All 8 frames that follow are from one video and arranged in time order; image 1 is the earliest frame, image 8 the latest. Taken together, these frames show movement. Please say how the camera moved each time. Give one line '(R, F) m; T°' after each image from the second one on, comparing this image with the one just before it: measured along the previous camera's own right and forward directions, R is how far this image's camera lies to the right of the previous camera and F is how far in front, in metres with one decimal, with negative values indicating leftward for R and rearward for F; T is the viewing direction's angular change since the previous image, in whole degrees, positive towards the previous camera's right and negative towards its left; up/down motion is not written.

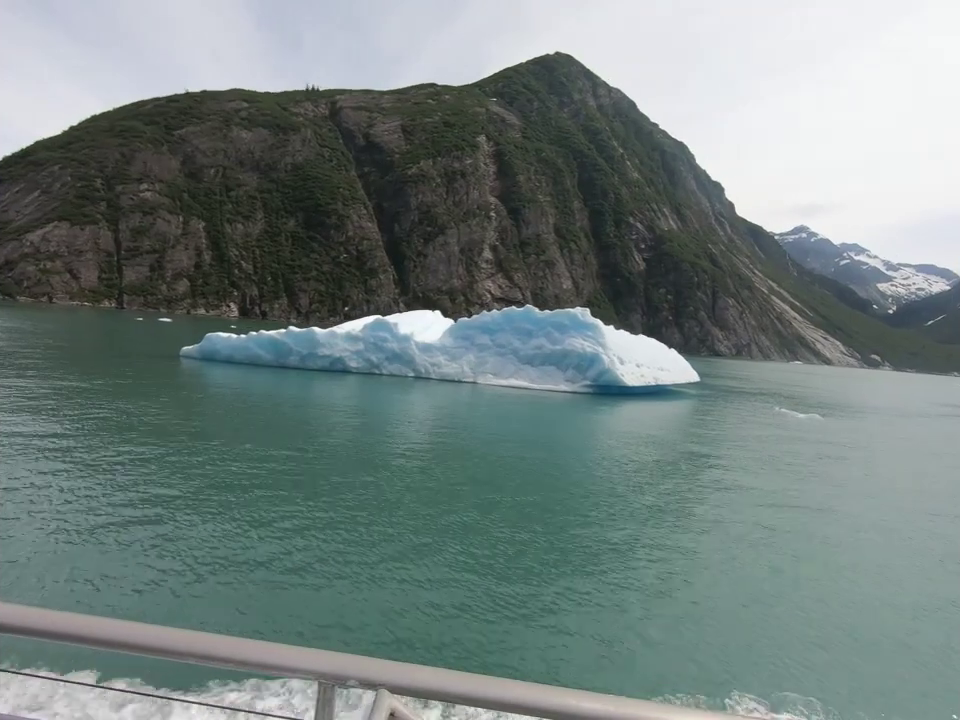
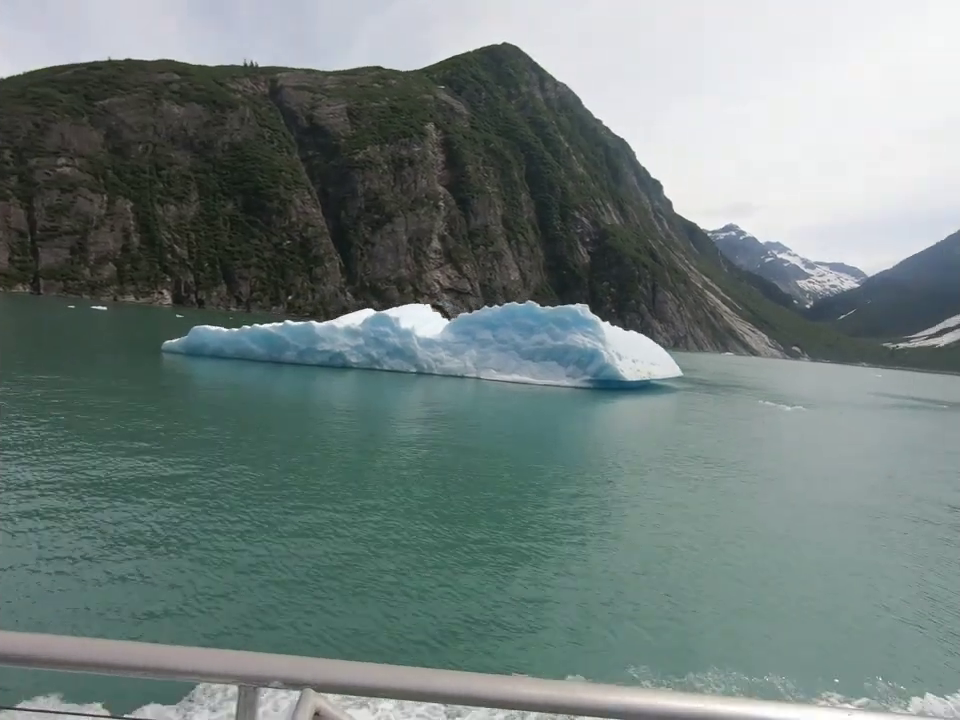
(-1.4, +0.2) m; +6°
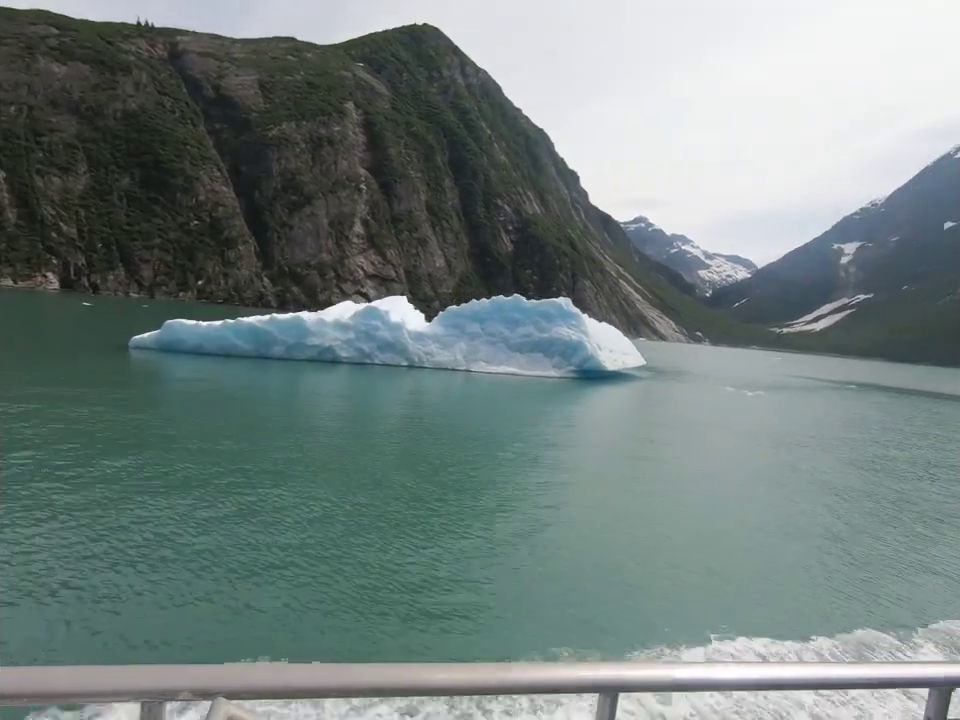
(-1.7, 0.0) m; +9°
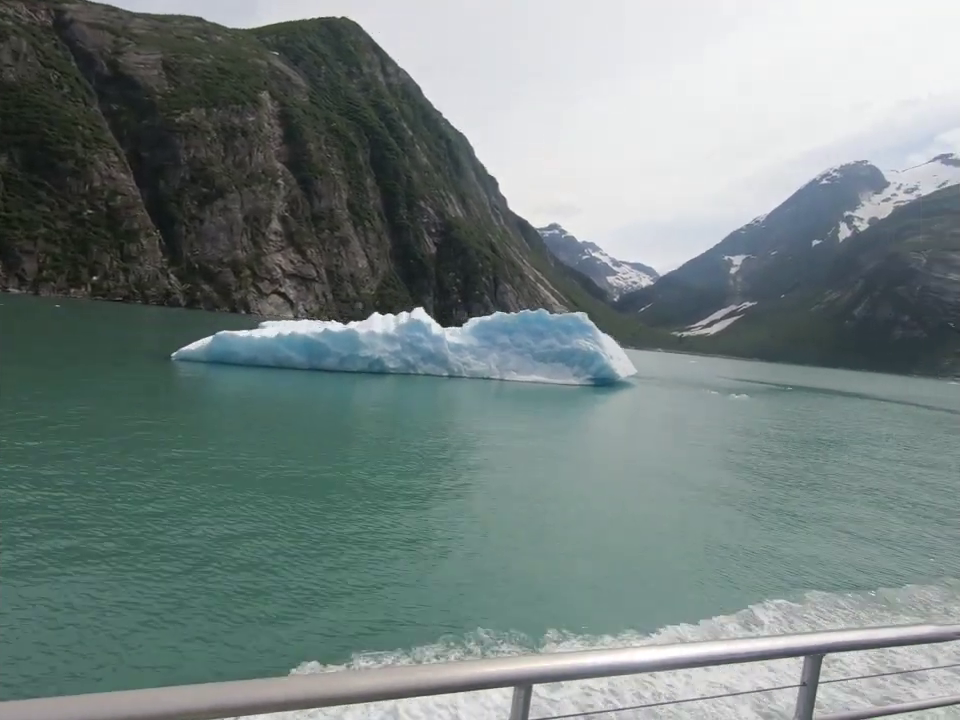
(-3.0, -0.5) m; +9°
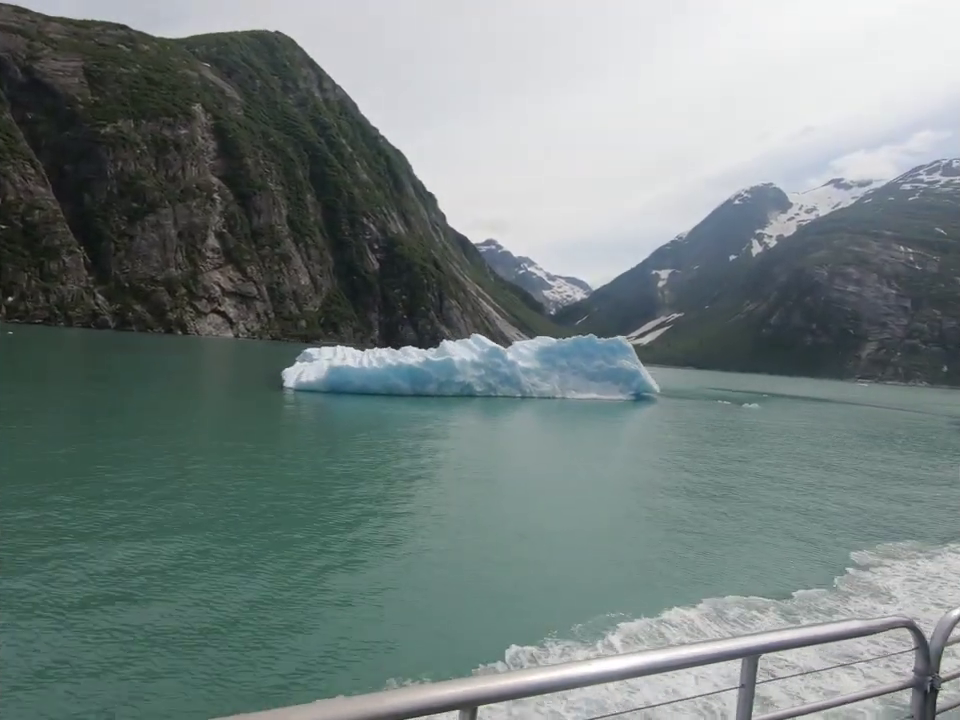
(-3.6, -1.2) m; +7°
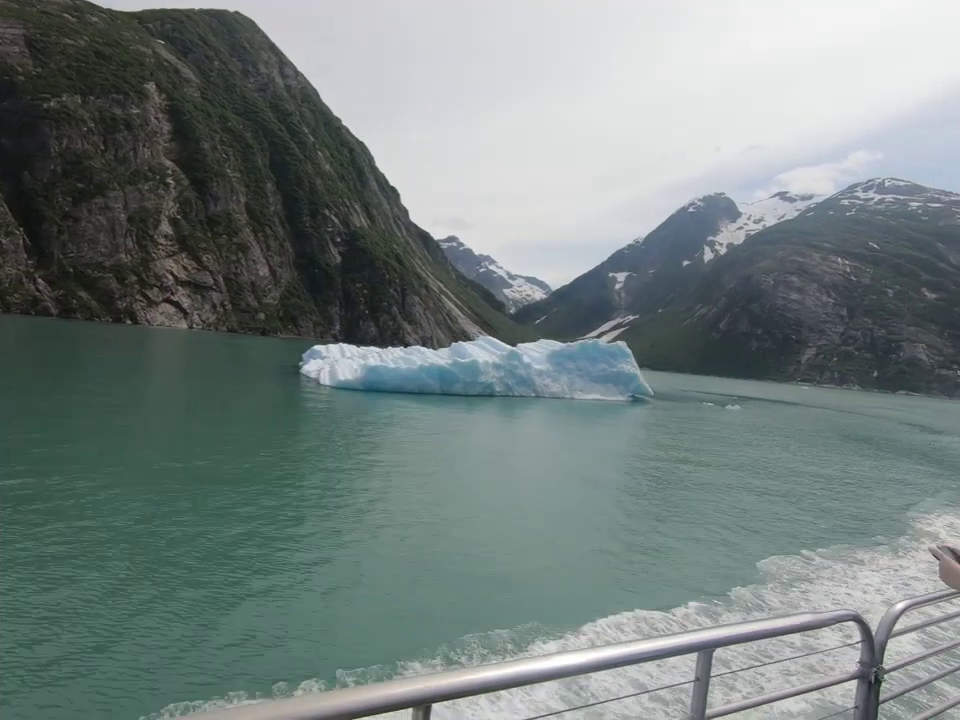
(-1.7, -0.7) m; +5°
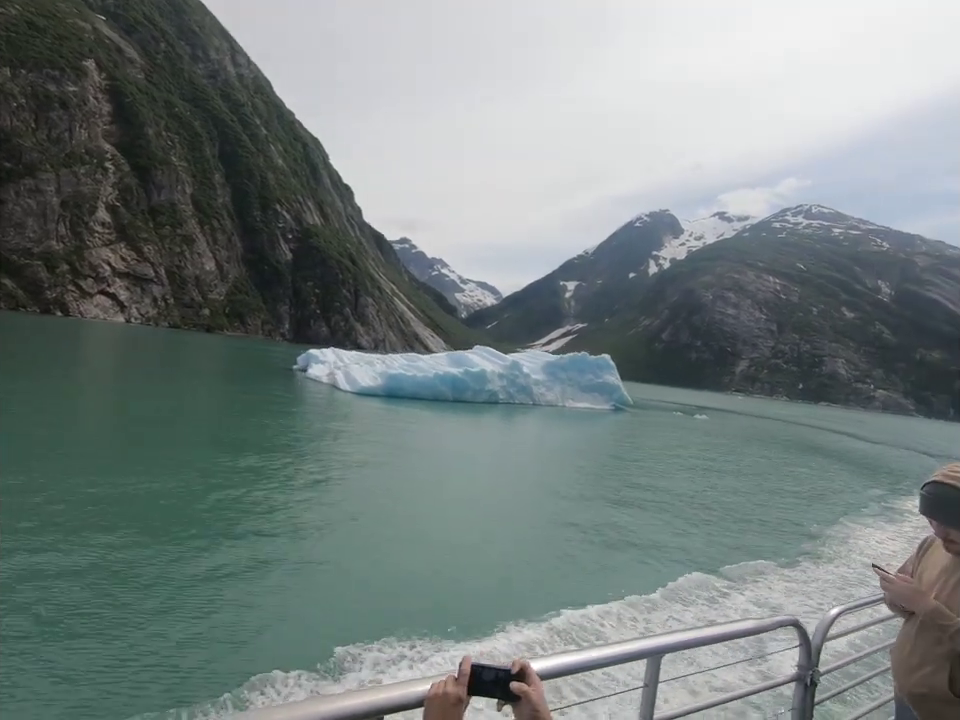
(-1.7, -0.9) m; +6°
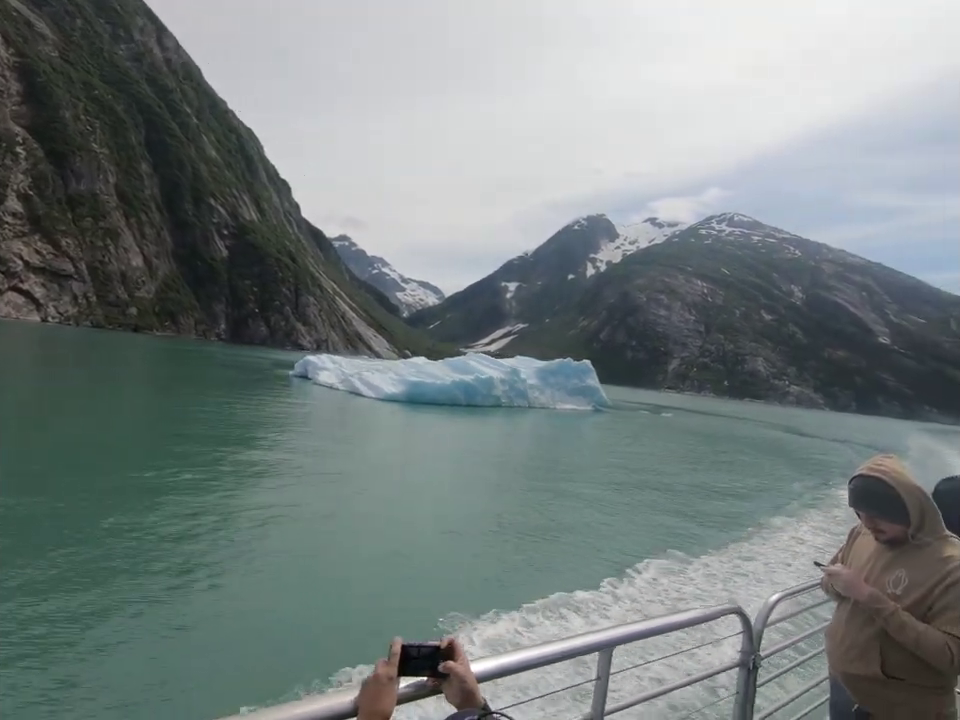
(-2.0, -1.1) m; +7°
